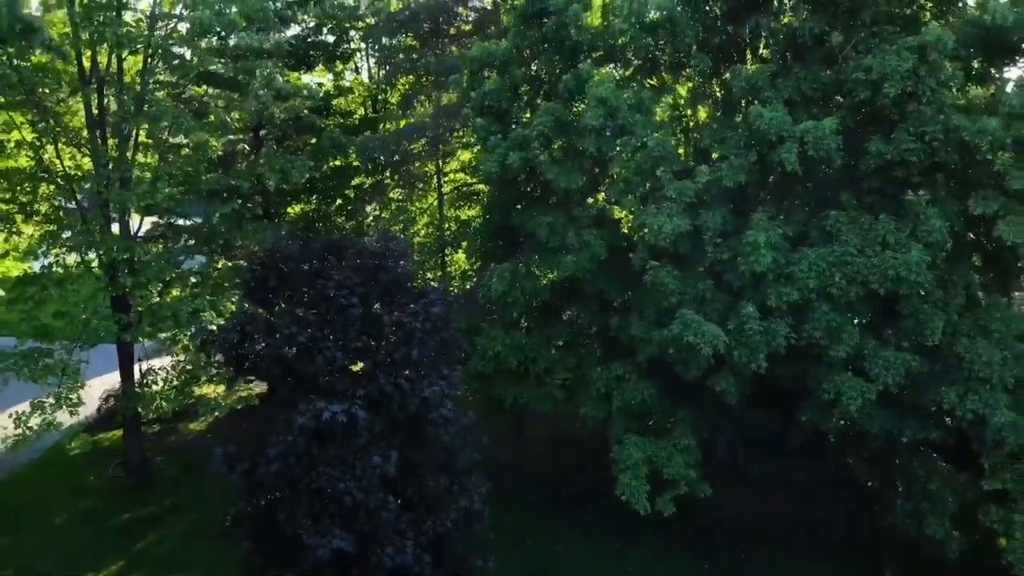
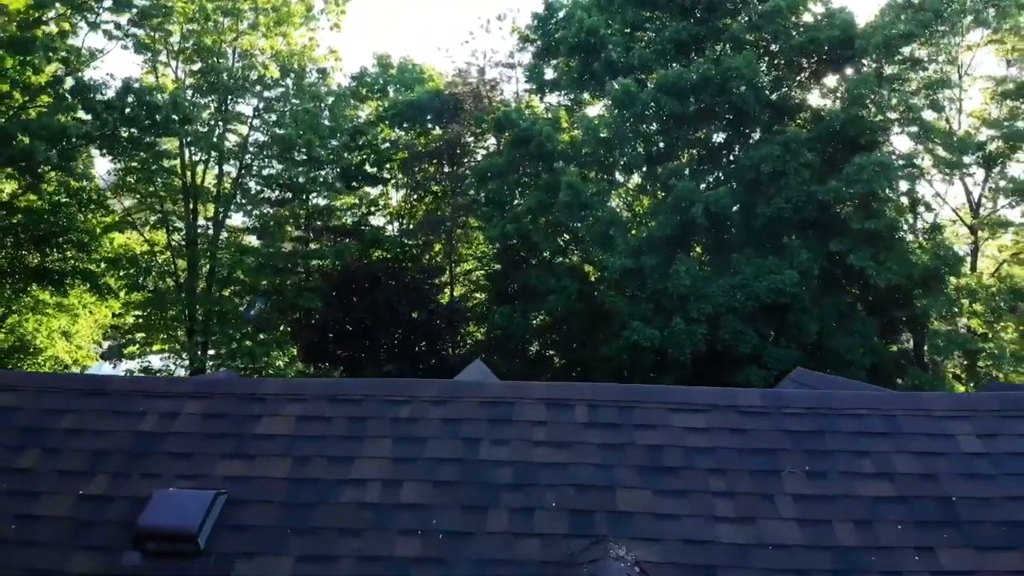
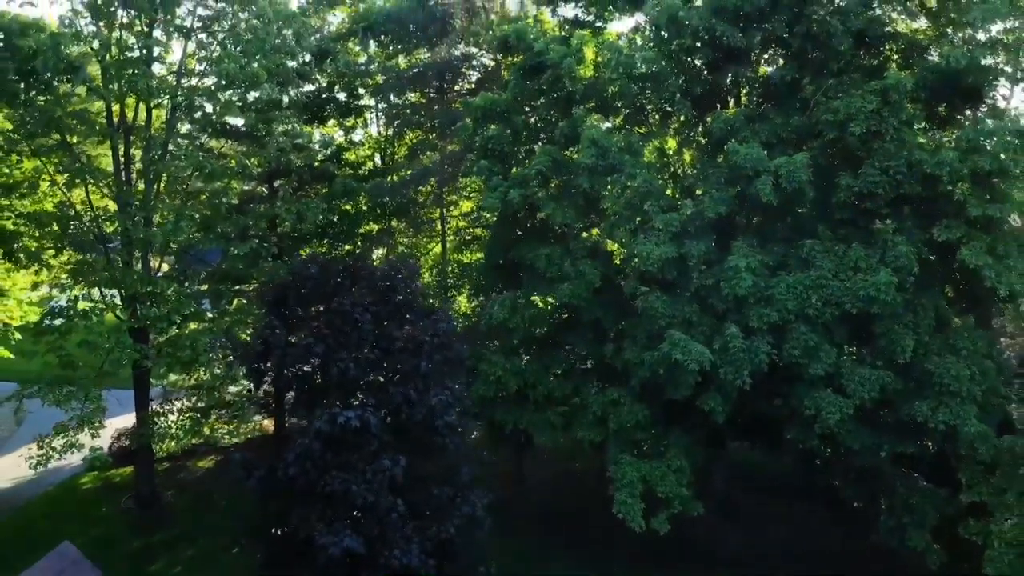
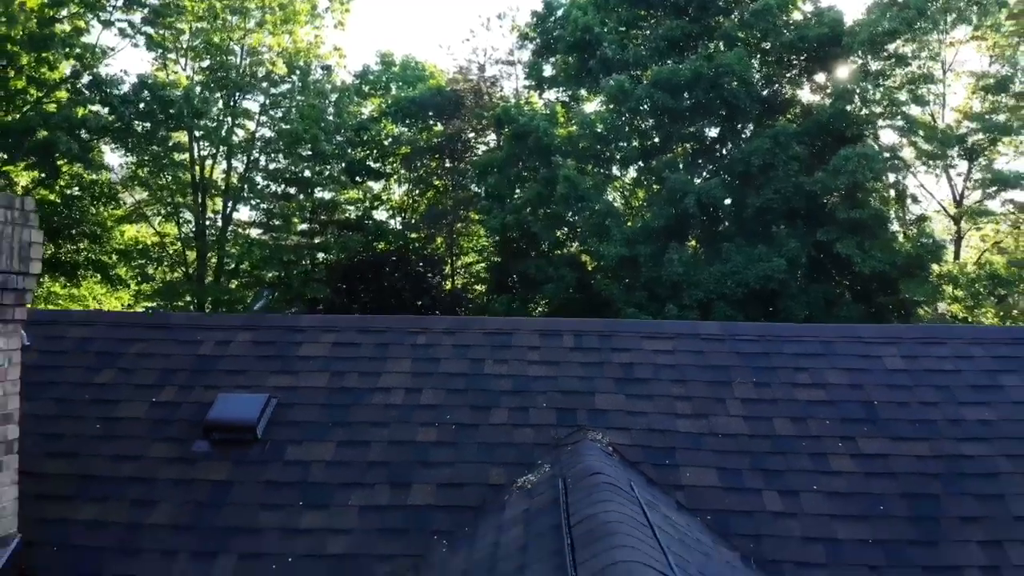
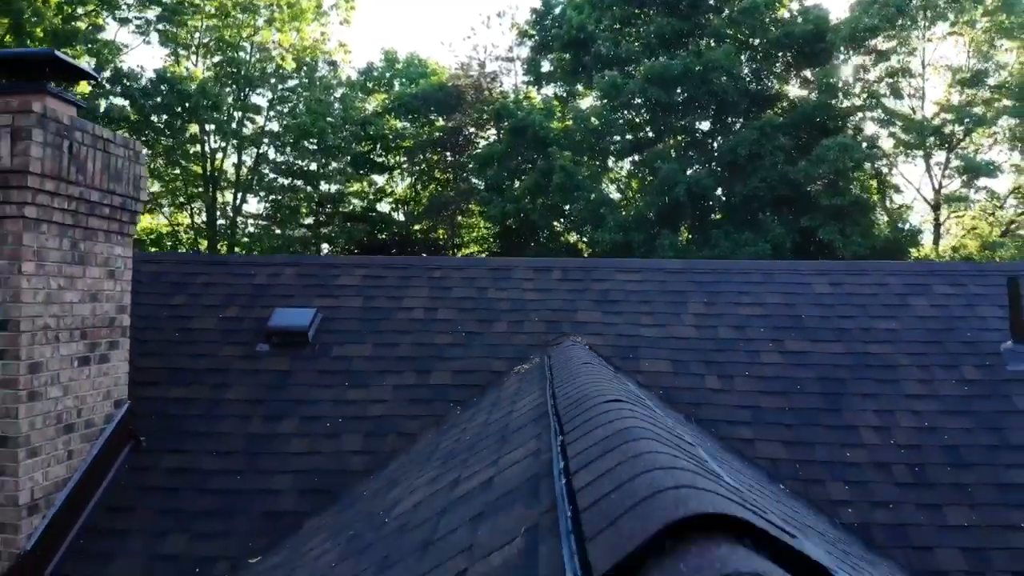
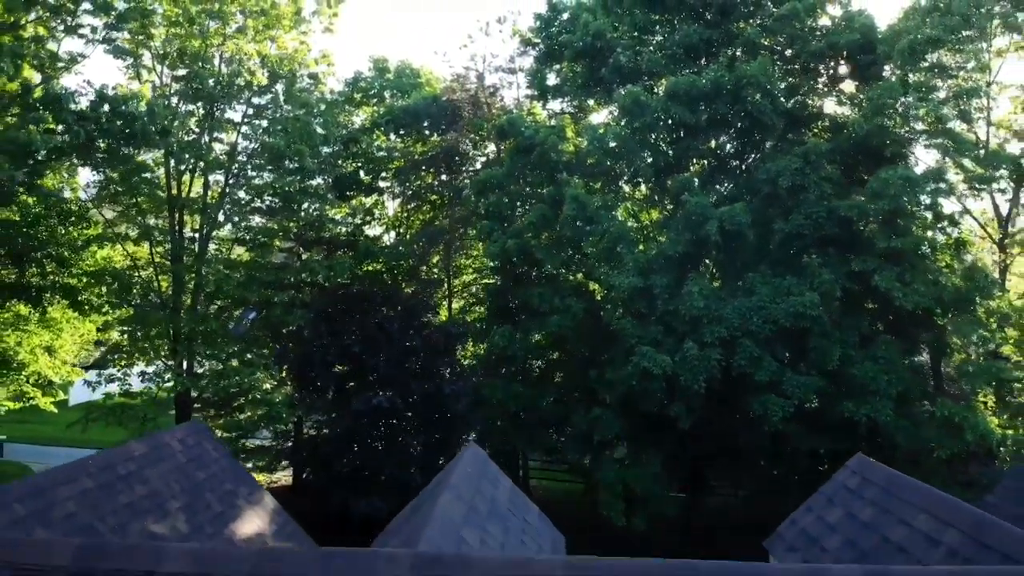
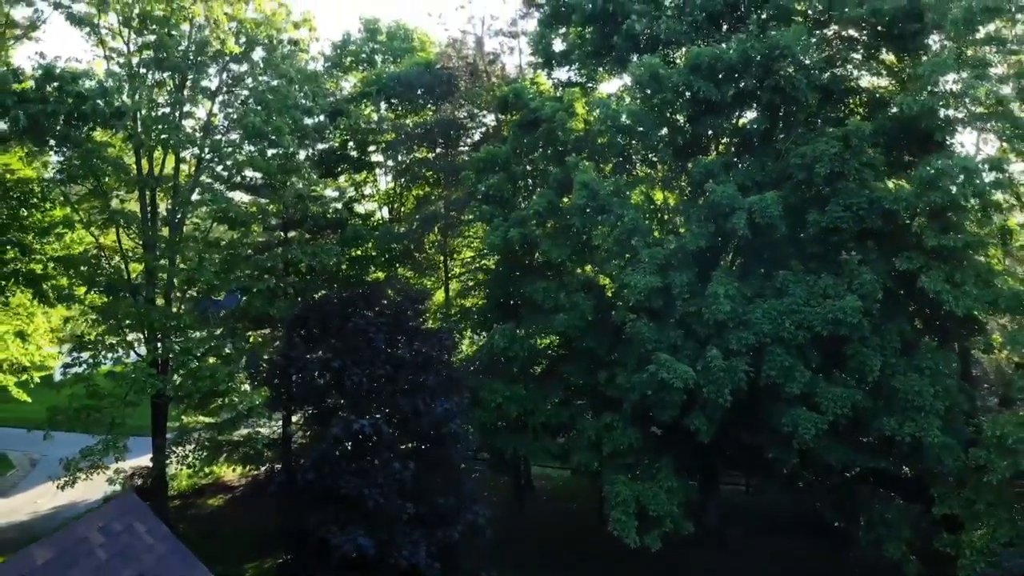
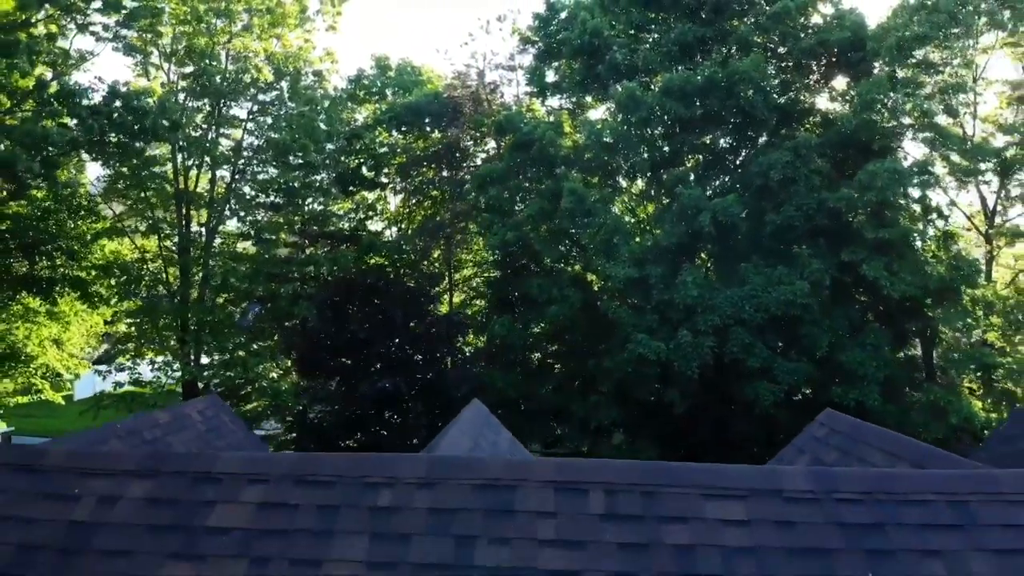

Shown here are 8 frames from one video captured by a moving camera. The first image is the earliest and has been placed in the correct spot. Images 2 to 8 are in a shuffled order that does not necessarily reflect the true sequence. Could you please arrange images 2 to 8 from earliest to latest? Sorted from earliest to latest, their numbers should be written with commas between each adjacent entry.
3, 7, 6, 8, 2, 4, 5
